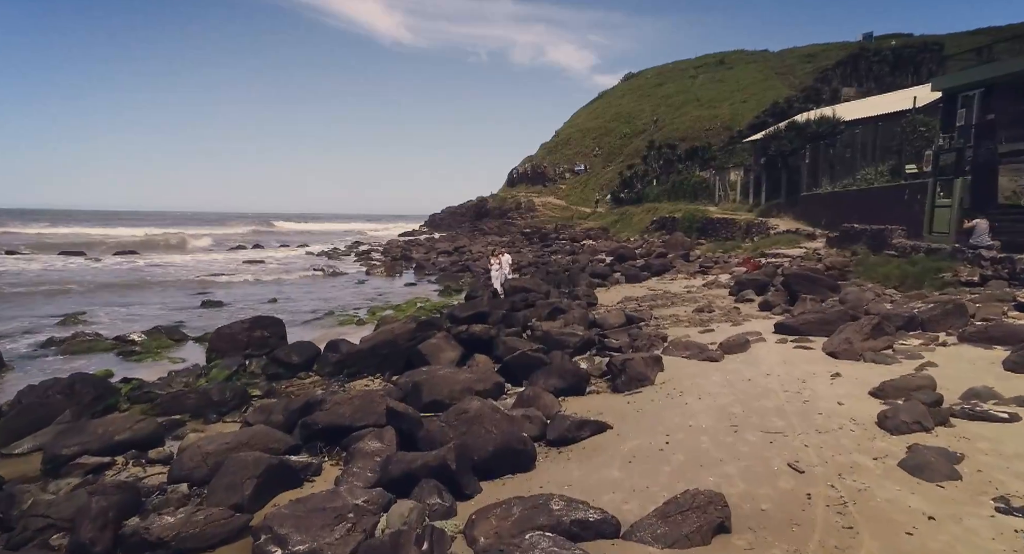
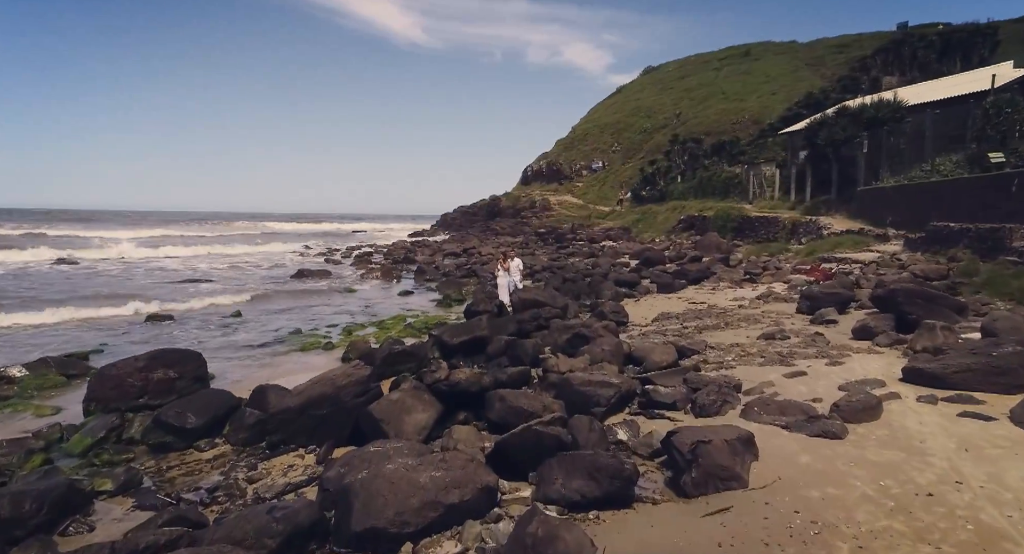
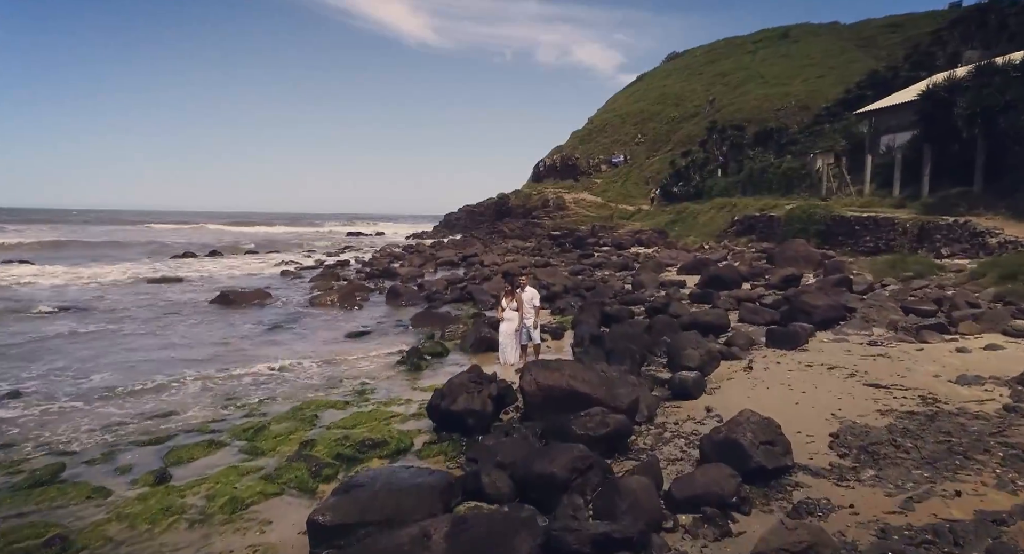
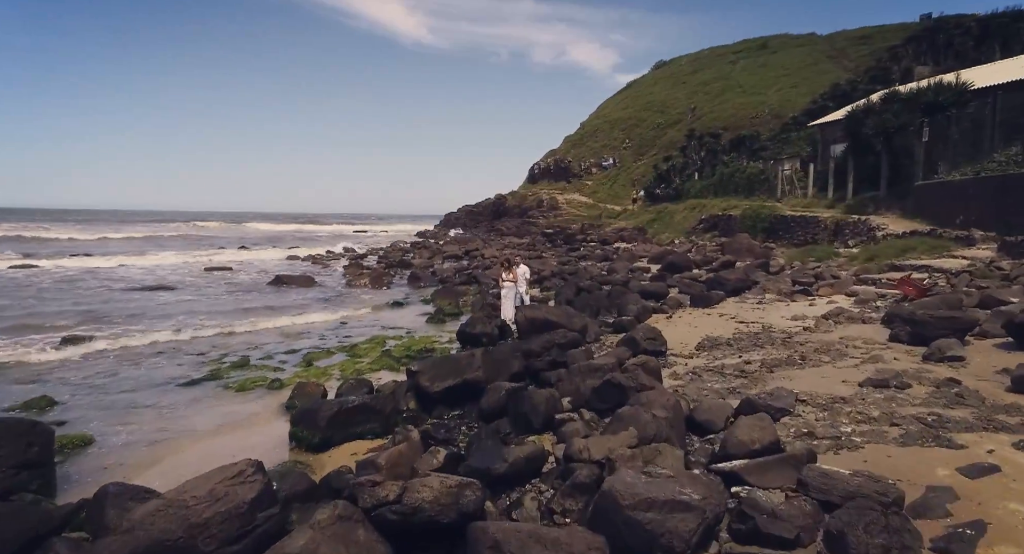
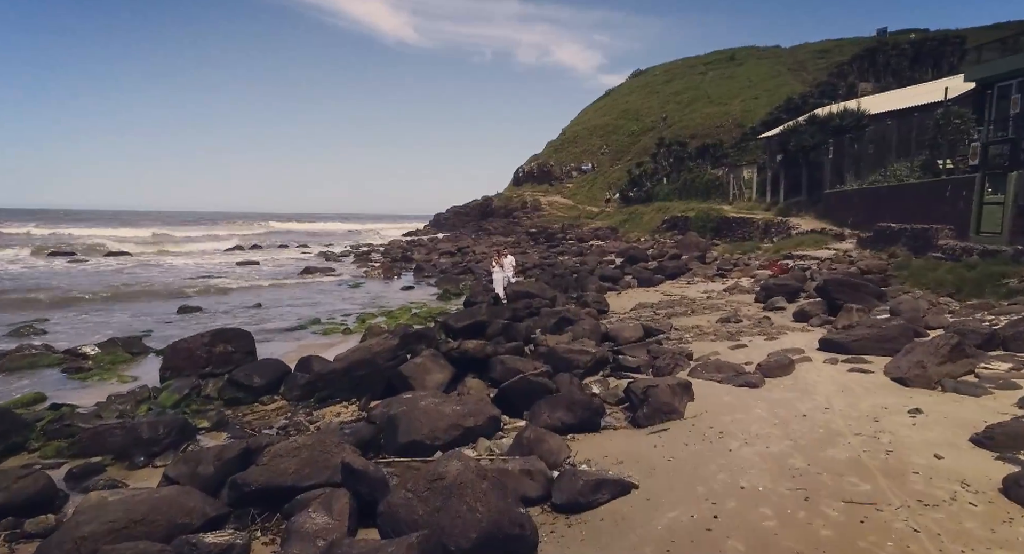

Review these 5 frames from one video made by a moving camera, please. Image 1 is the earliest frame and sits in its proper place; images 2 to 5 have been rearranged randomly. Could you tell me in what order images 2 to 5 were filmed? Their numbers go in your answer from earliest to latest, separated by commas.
5, 2, 4, 3
